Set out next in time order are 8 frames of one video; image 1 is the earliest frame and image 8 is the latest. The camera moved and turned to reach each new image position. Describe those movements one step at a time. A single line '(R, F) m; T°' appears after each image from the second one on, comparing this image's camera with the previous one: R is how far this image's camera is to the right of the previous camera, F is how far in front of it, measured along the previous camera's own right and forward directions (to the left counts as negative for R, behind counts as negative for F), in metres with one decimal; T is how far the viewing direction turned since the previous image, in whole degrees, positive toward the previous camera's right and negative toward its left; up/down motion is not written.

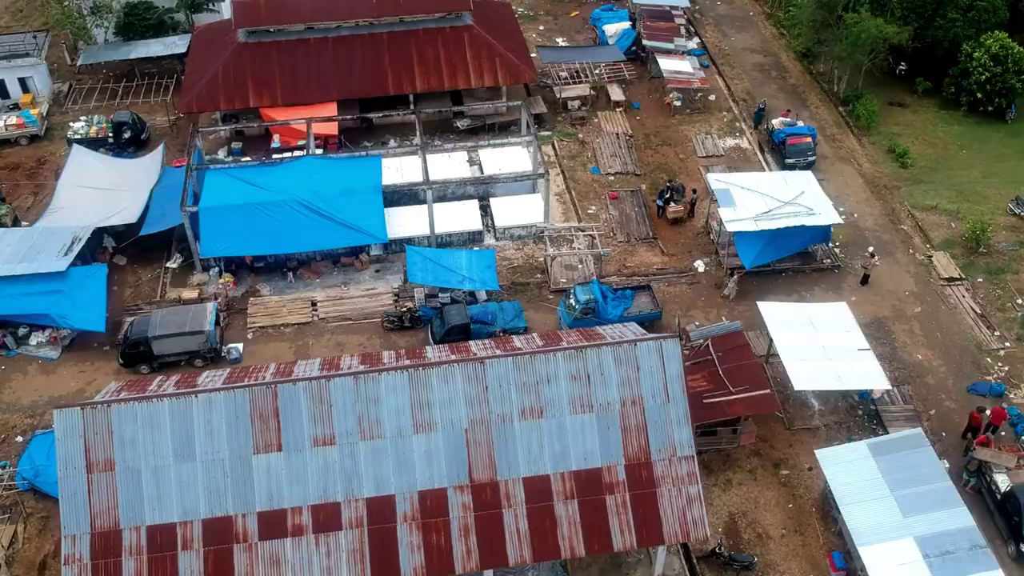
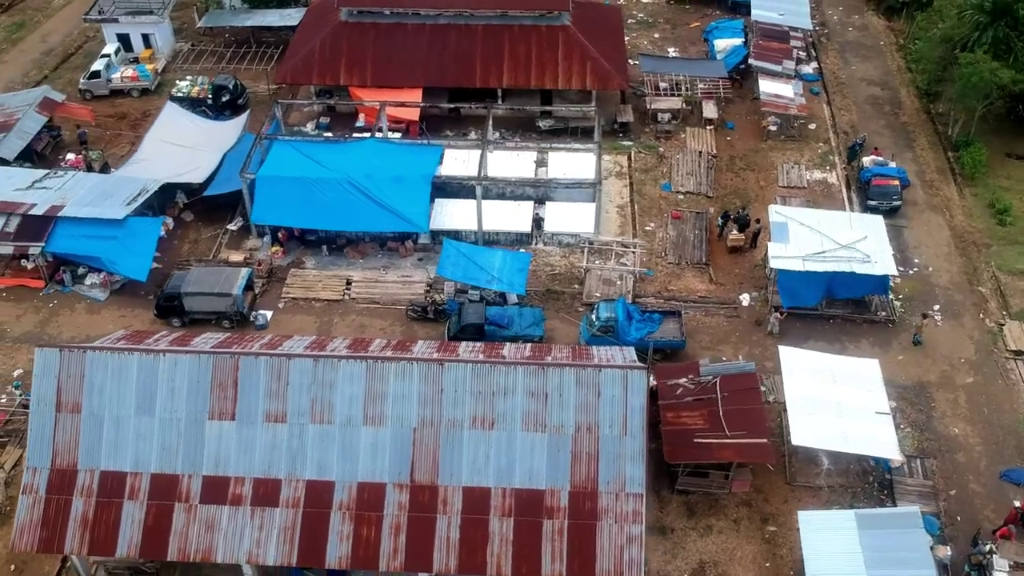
(+3.9, +0.7) m; -9°
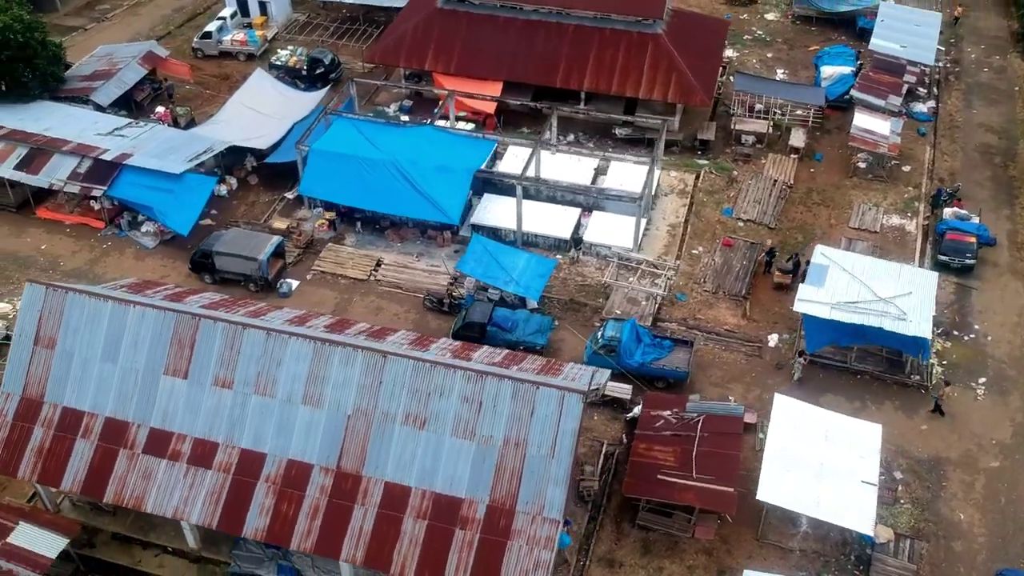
(+4.2, +0.8) m; -9°
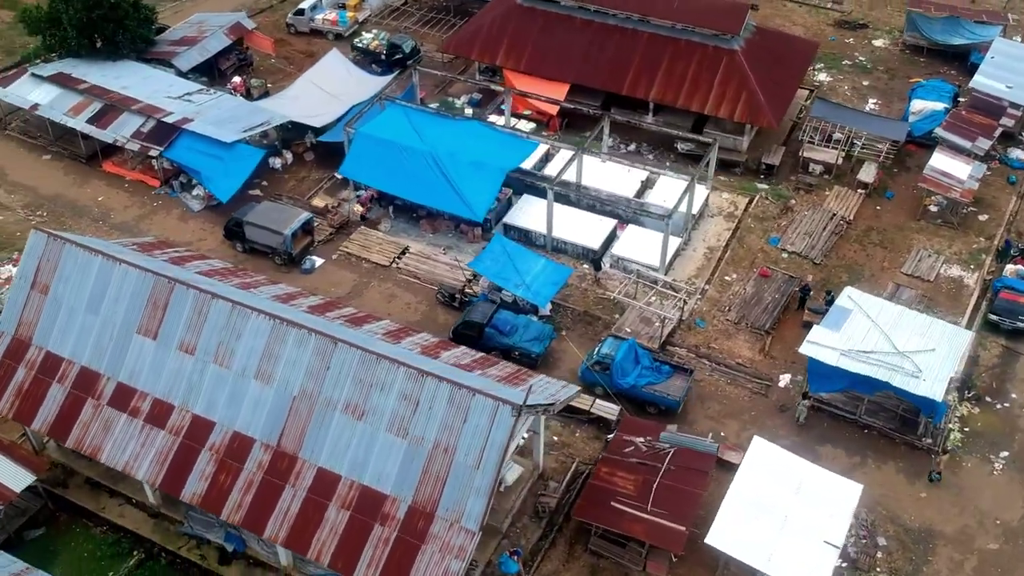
(+3.7, +0.6) m; -8°
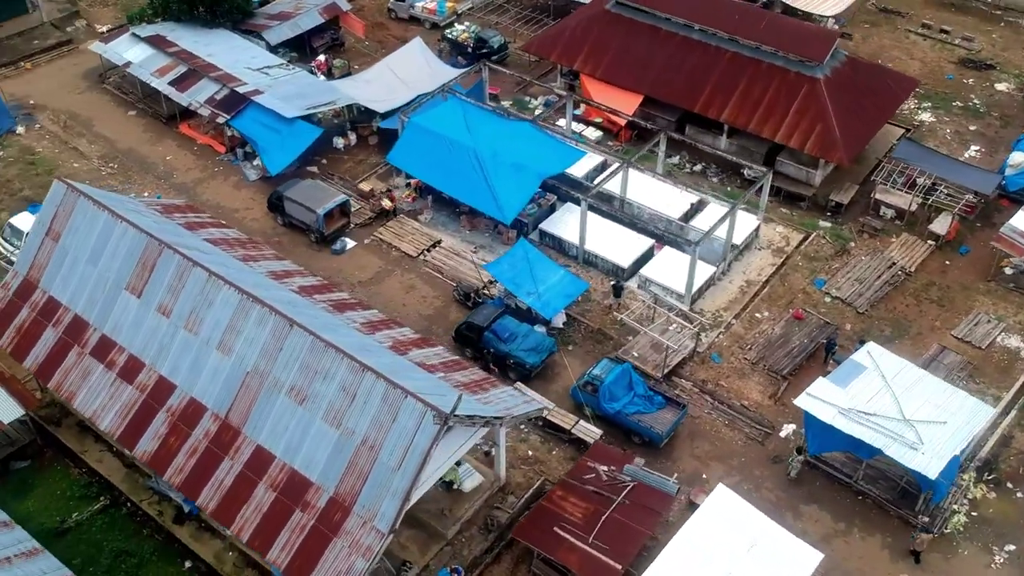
(+3.9, +0.7) m; -8°
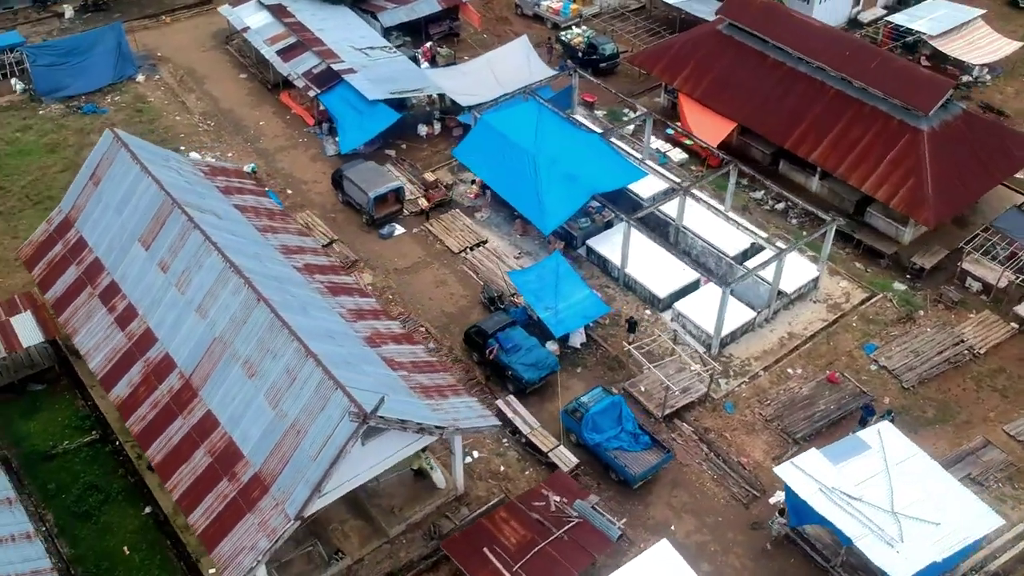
(+4.4, +0.9) m; -10°
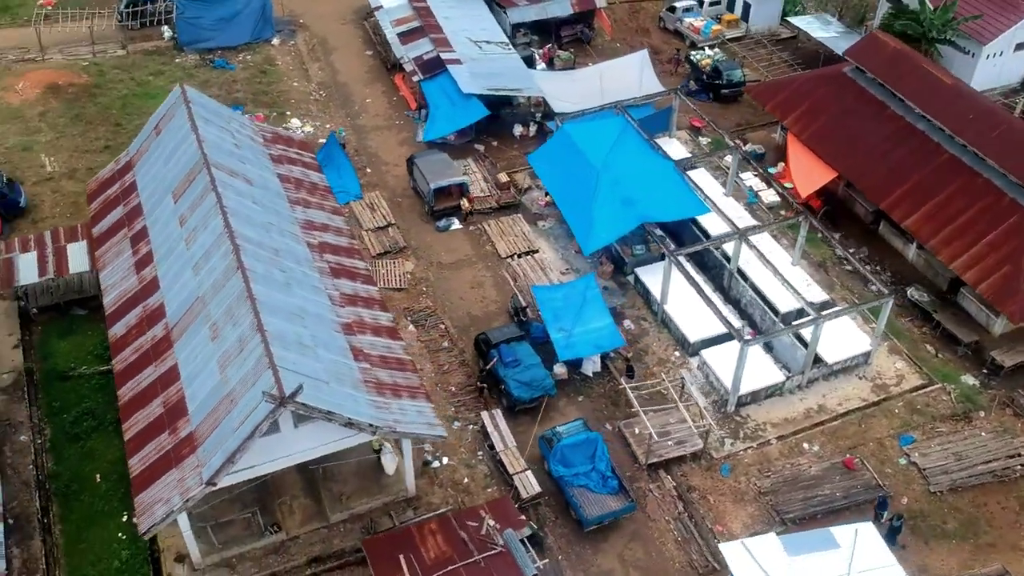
(+4.9, +1.0) m; -11°
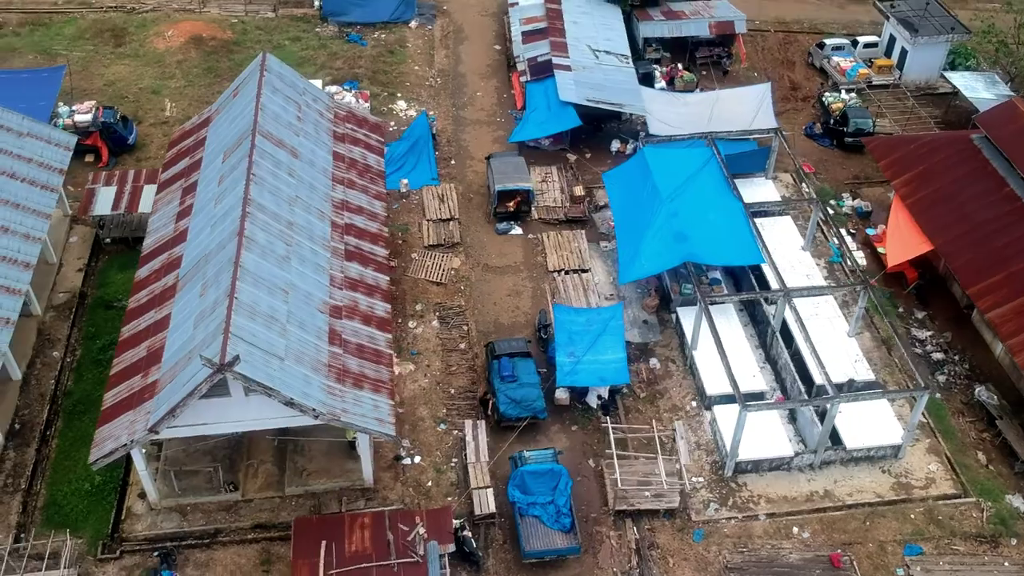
(+4.8, +0.9) m; -12°
